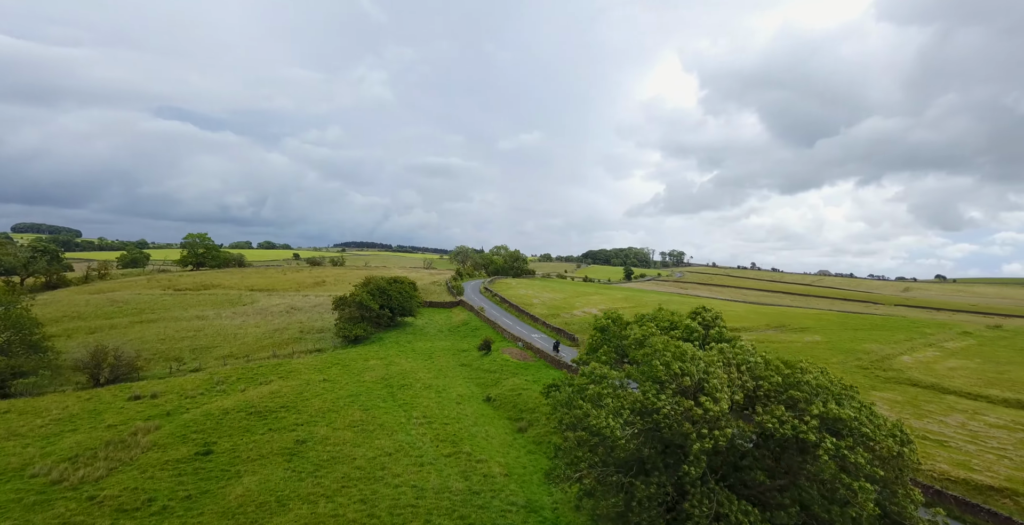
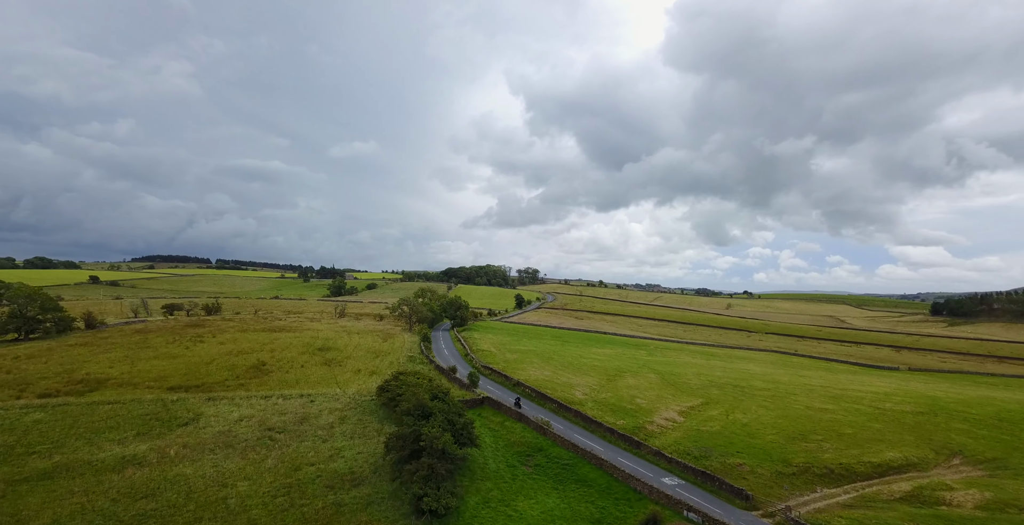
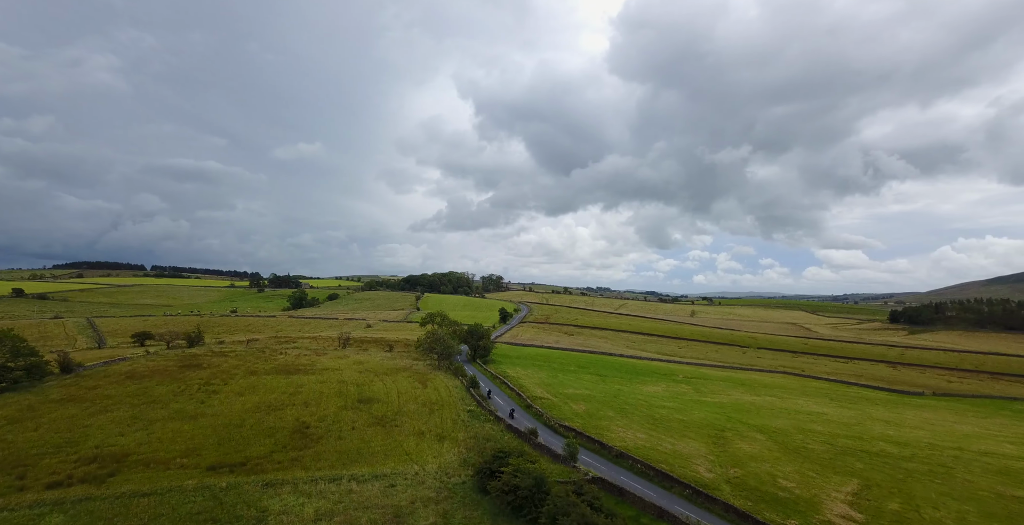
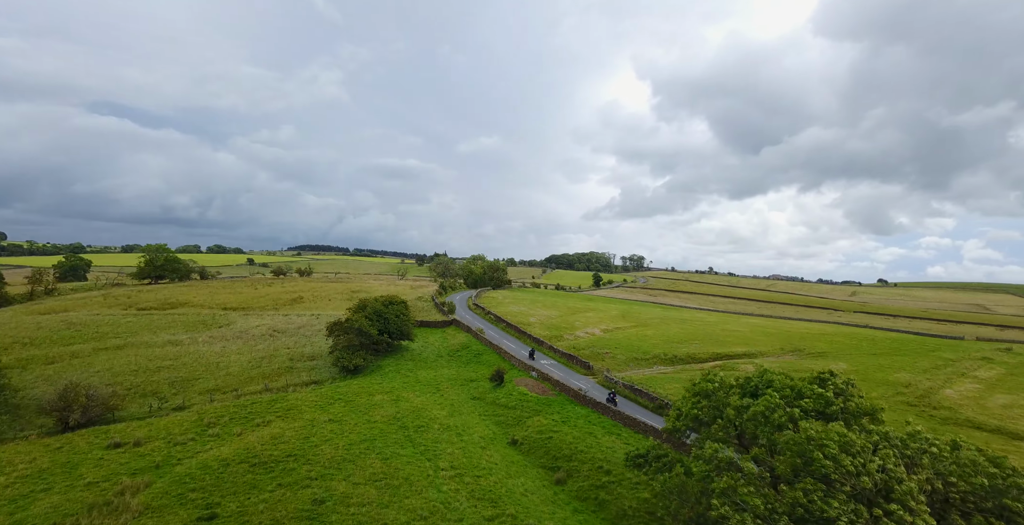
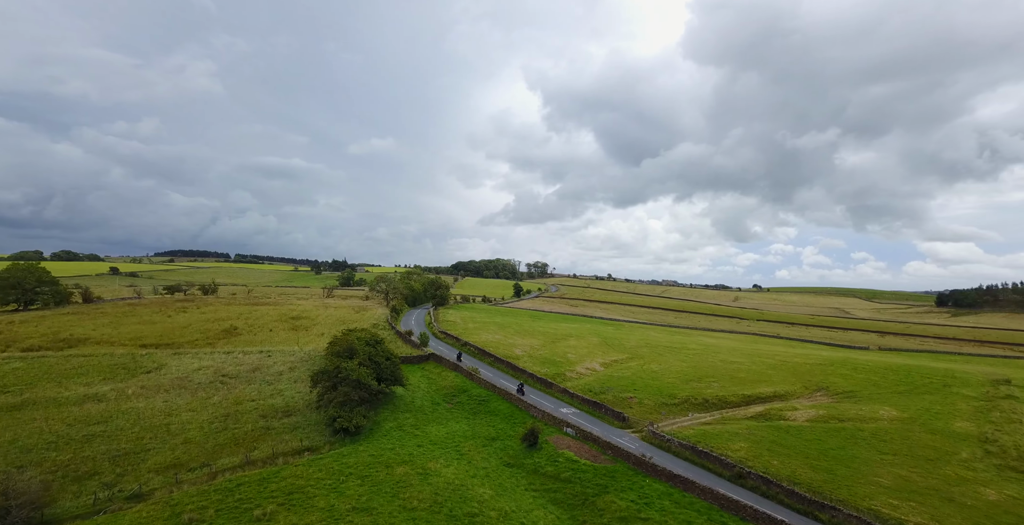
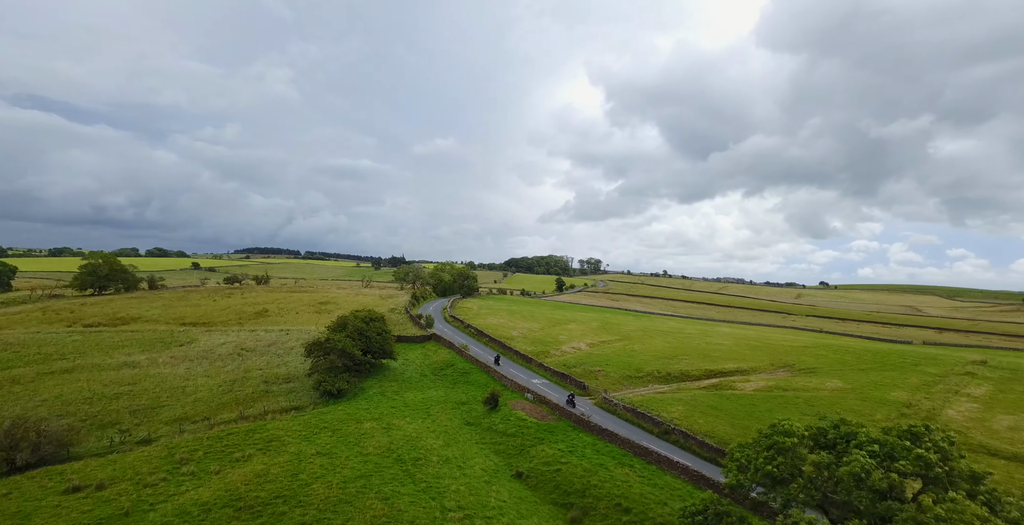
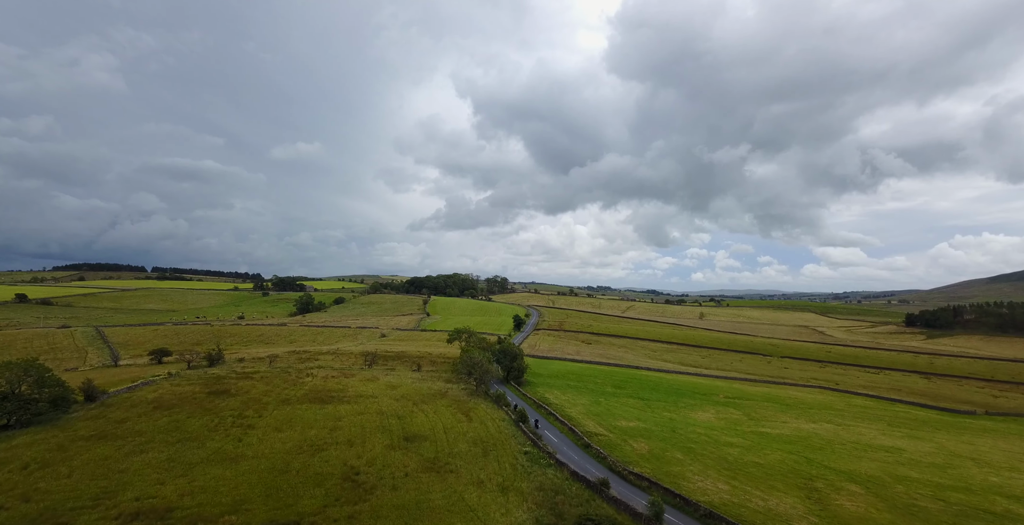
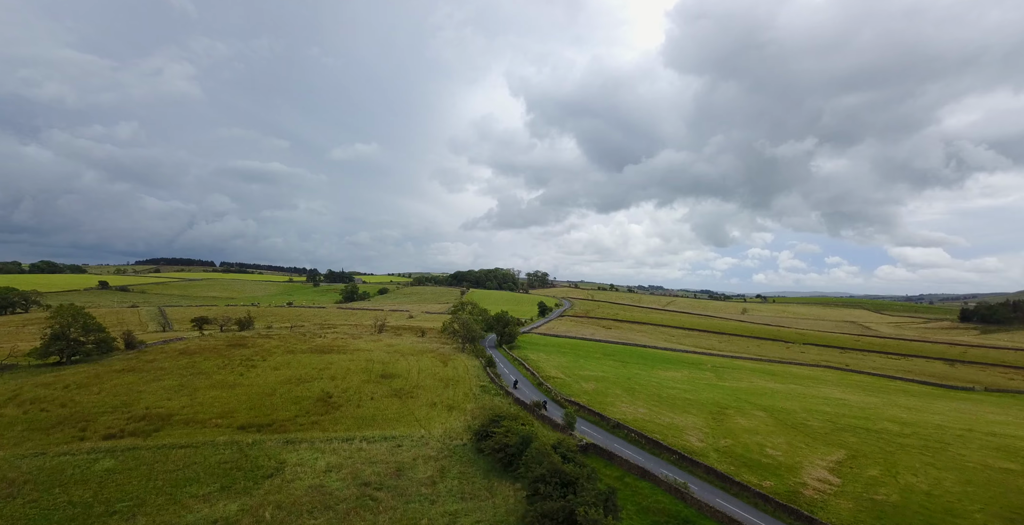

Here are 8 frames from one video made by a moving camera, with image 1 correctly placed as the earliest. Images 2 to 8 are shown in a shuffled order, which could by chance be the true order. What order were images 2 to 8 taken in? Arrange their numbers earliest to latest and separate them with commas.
4, 6, 5, 2, 8, 3, 7
